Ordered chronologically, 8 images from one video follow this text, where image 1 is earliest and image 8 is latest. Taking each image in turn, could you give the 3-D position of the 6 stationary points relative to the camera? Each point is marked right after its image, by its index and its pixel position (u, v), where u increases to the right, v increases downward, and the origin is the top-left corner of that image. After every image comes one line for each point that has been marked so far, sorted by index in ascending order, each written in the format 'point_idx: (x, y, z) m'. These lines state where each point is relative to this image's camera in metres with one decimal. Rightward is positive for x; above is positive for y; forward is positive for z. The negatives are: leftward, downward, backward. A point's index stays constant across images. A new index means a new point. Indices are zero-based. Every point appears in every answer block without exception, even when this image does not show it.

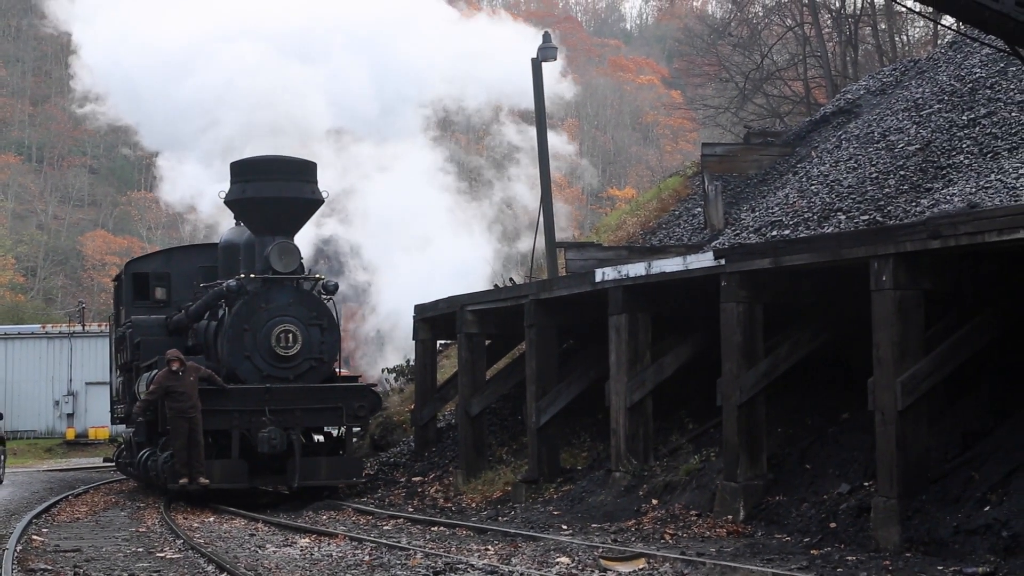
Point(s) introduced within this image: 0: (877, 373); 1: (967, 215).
0: (+3.1, -0.7, +9.0) m
1: (+3.5, +0.6, +8.1) m
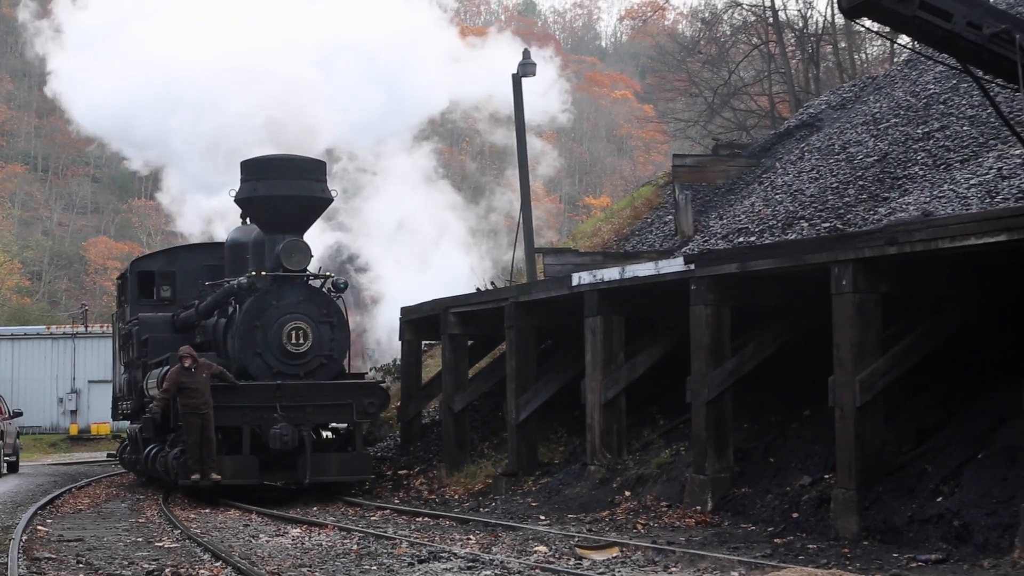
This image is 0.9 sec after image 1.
0: (+2.9, -0.7, +9.6) m
1: (+3.3, +0.5, +8.6) m
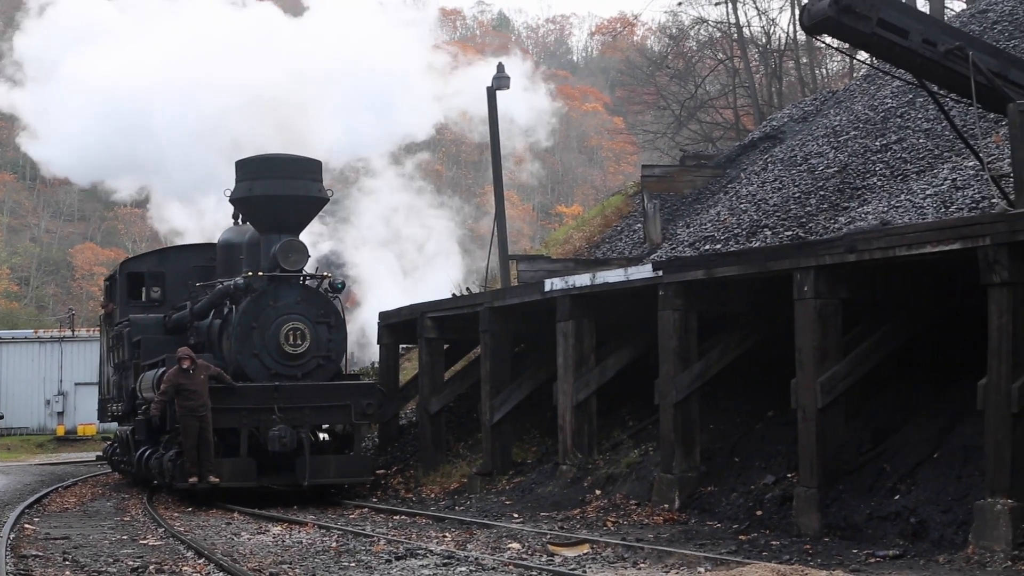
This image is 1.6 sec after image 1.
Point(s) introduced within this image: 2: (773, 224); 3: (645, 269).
0: (+2.6, -0.8, +10.0) m
1: (+3.1, +0.5, +9.0) m
2: (+2.8, +0.7, +11.9) m
3: (+1.3, +0.2, +10.8) m
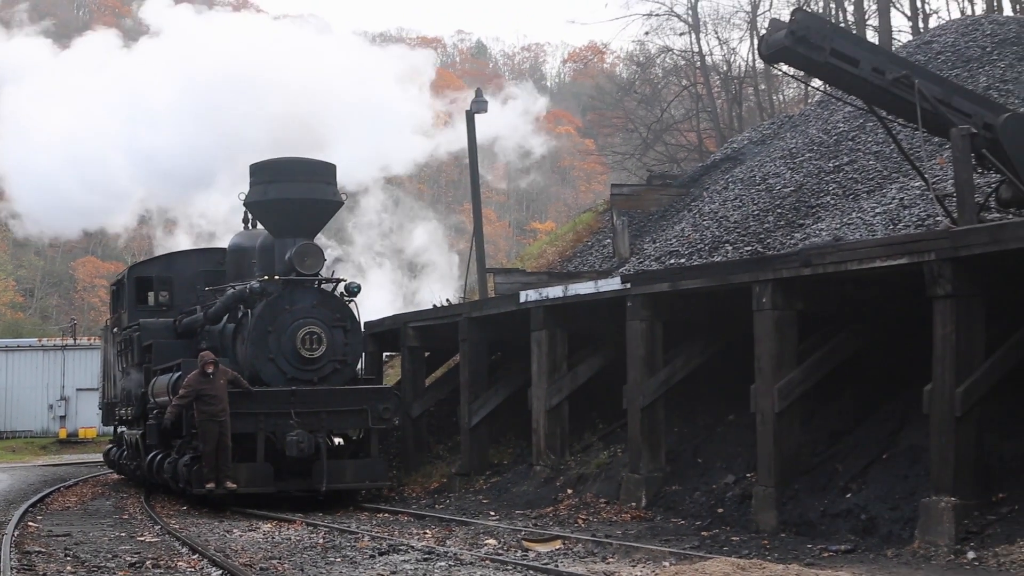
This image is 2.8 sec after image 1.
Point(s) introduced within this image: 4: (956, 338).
0: (+2.4, -0.9, +10.7) m
1: (+2.9, +0.4, +9.8) m
2: (+2.5, +0.6, +12.6) m
3: (+1.1, +0.1, +11.5) m
4: (+3.8, -0.4, +9.3) m
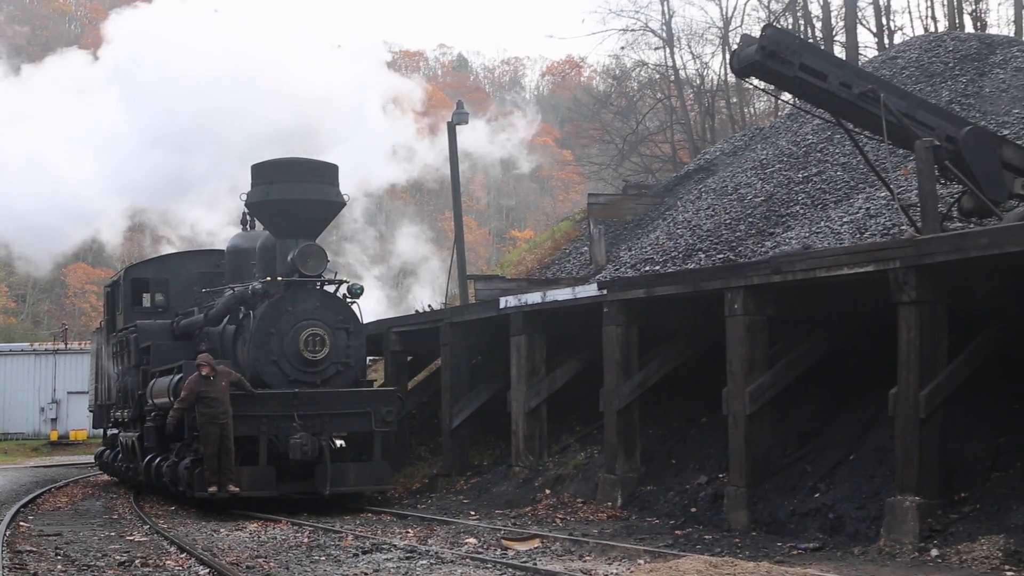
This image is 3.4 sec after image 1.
0: (+2.2, -1.0, +11.1) m
1: (+2.7, +0.3, +10.1) m
2: (+2.3, +0.5, +13.0) m
3: (+0.9, 0.0, +11.9) m
4: (+3.6, -0.5, +9.7) m
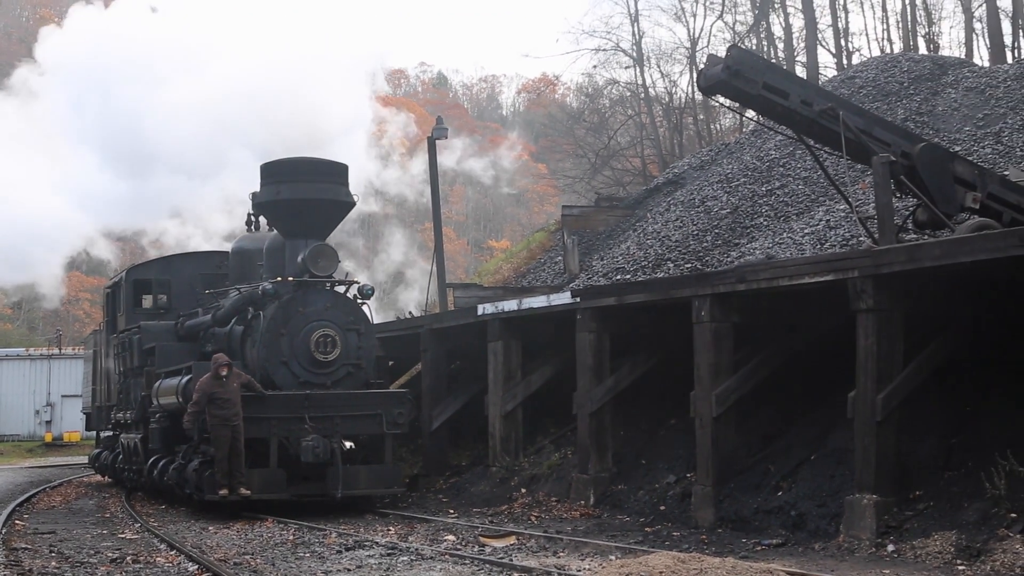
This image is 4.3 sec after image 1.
0: (+2.0, -1.1, +11.6) m
1: (+2.4, +0.2, +10.7) m
2: (+2.0, +0.4, +13.6) m
3: (+0.6, -0.1, +12.4) m
4: (+3.4, -0.6, +10.2) m
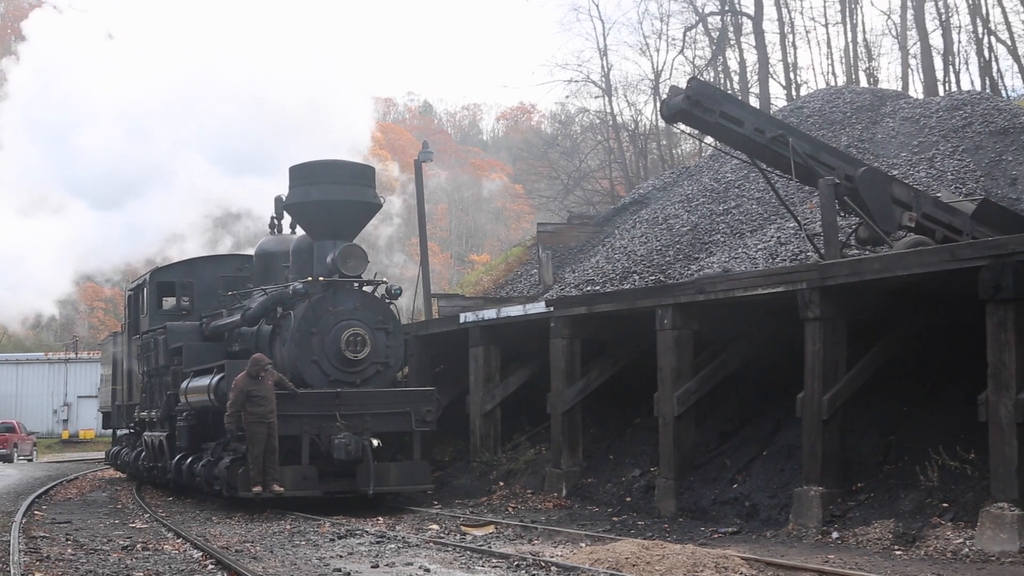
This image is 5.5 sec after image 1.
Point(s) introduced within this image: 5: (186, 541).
0: (+1.7, -1.2, +12.7) m
1: (+2.2, +0.1, +11.9) m
2: (+1.8, +0.2, +14.7) m
3: (+0.3, -0.2, +13.6) m
4: (+3.2, -0.7, +11.4) m
5: (-3.7, -2.8, +12.4) m
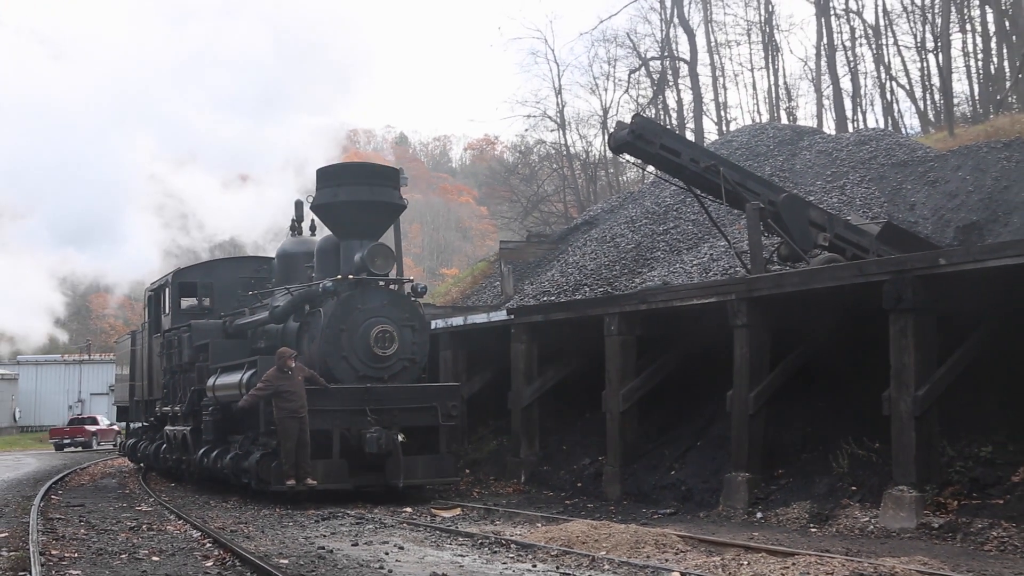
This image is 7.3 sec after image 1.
0: (+1.3, -1.3, +14.5) m
1: (+1.8, 0.0, +13.7) m
2: (+1.3, +0.1, +16.5) m
3: (-0.1, -0.4, +15.3) m
4: (+2.8, -0.8, +13.3) m
5: (-4.1, -3.0, +14.0) m
